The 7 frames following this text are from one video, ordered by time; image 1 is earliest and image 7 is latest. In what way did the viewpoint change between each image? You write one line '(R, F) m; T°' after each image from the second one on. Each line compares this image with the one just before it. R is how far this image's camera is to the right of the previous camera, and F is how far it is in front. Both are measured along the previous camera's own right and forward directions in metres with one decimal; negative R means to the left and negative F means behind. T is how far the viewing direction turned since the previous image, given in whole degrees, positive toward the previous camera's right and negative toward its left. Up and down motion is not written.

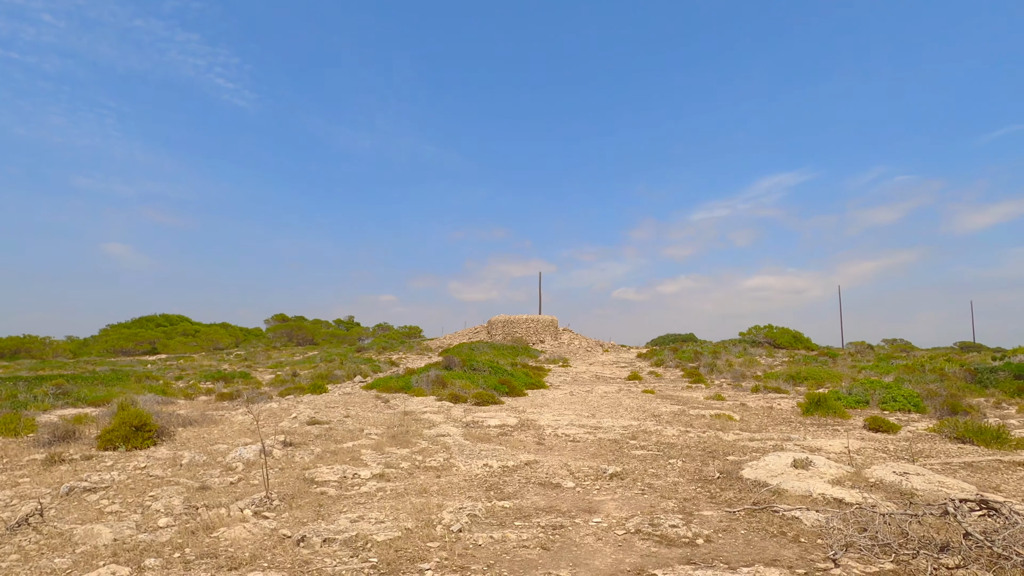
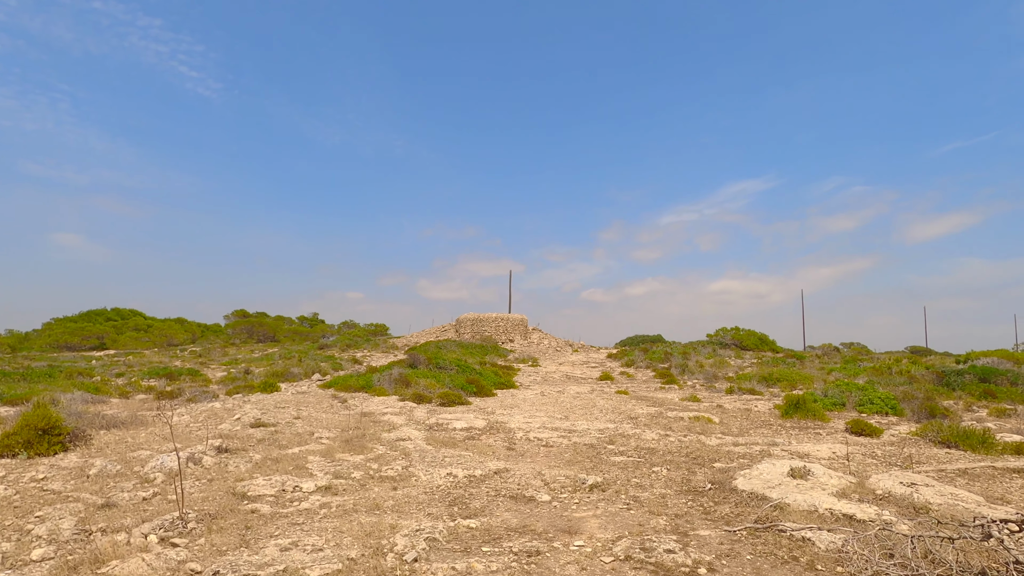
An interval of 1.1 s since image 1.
(0.0, +1.2) m; +3°
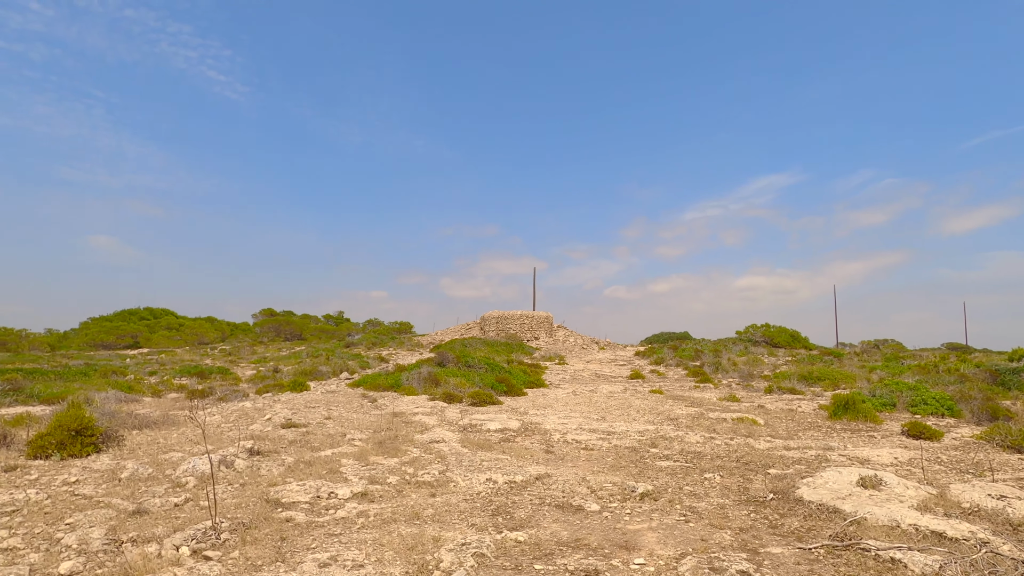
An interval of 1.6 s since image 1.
(-0.3, +0.5) m; -2°
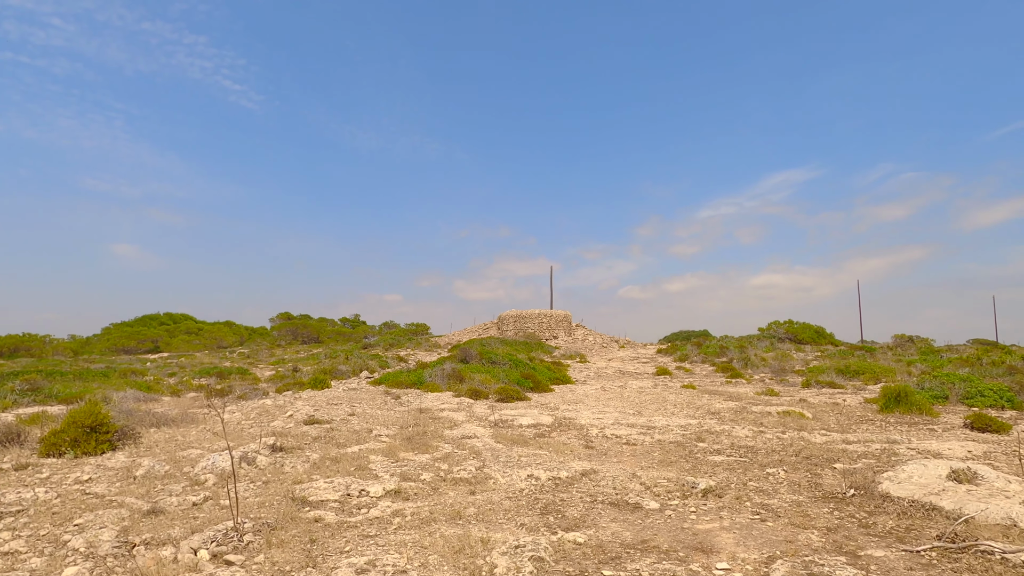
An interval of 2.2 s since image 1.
(-0.4, +0.7) m; -1°
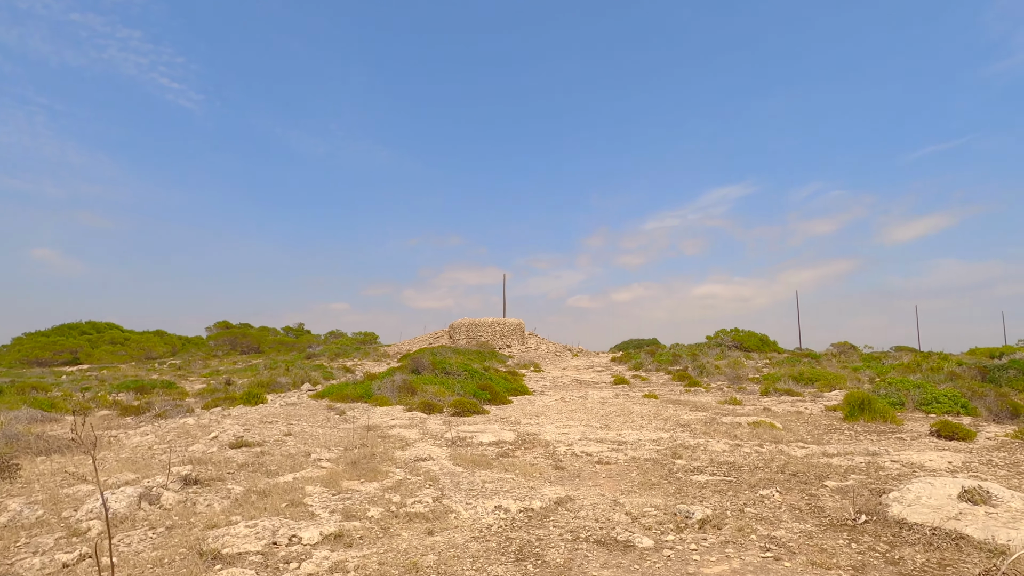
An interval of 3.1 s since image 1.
(-0.2, +1.1) m; +5°
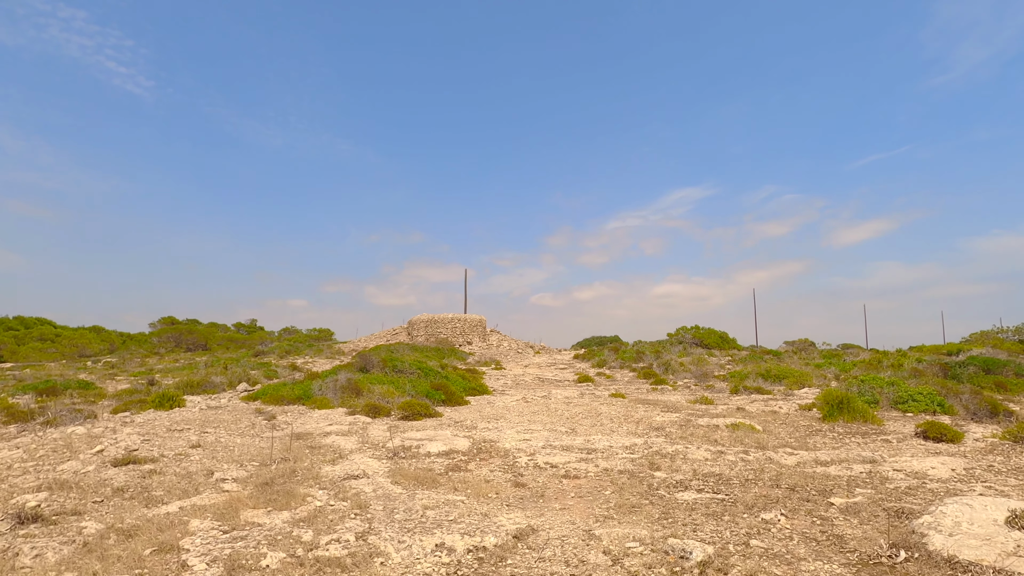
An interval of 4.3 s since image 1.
(+0.1, +1.6) m; +4°
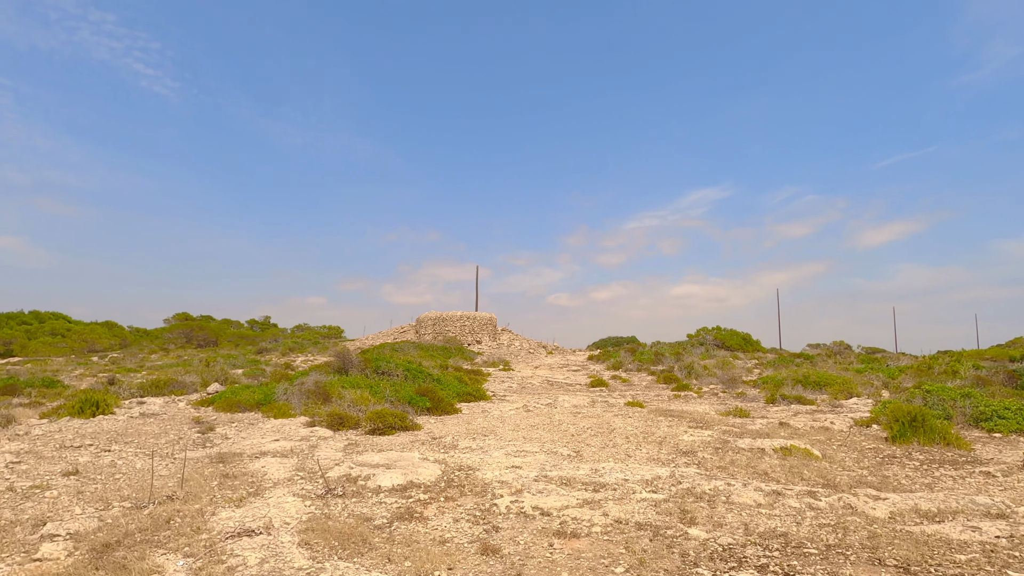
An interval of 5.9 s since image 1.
(+0.5, +2.6) m; -2°
